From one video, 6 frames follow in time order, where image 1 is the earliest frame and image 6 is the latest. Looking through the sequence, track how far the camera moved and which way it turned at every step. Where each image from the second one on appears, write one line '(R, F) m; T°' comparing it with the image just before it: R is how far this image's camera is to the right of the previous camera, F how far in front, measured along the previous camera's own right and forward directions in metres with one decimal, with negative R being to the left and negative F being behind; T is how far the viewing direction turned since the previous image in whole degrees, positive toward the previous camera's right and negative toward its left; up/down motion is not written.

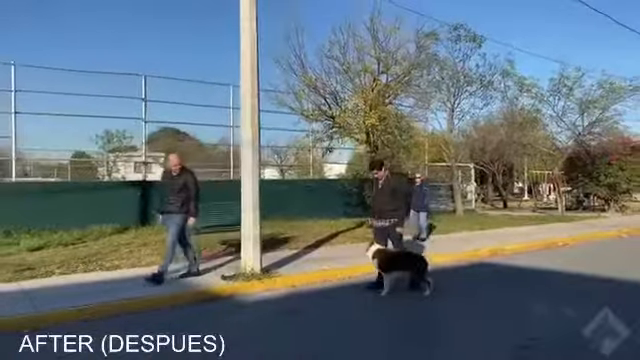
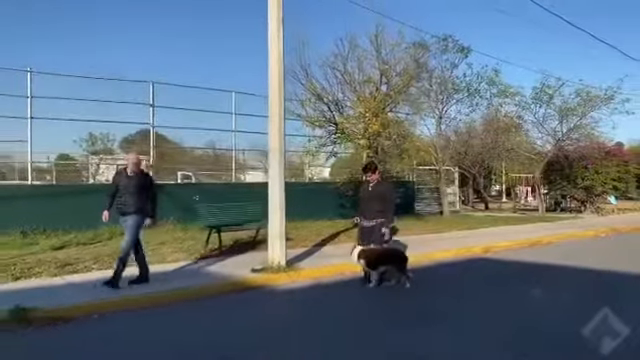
(-0.5, -0.7) m; +2°
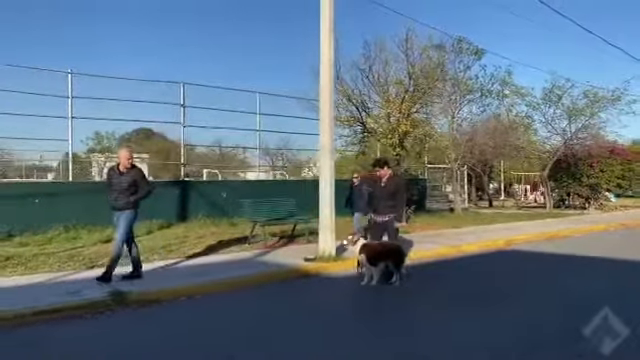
(-0.7, -0.6) m; +1°
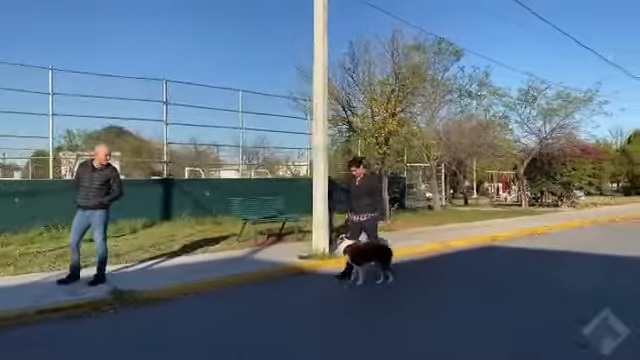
(-0.3, -0.1) m; +3°
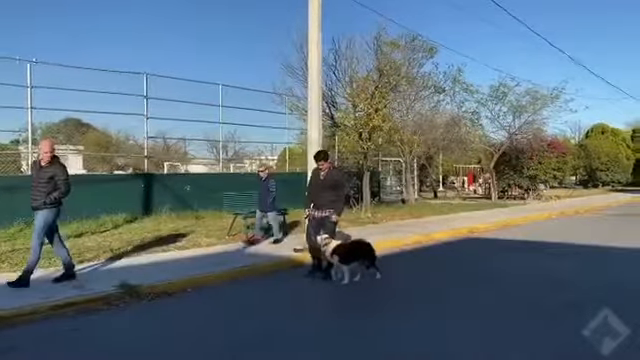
(-0.5, -0.2) m; +4°
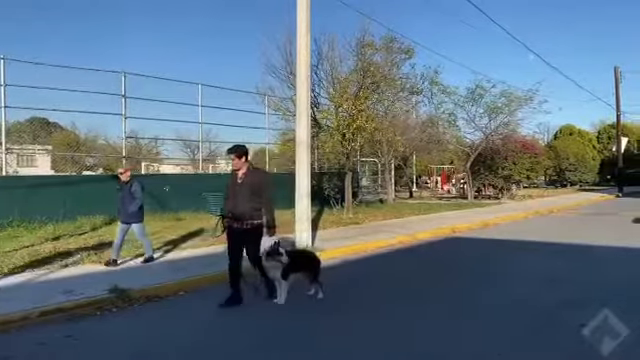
(-0.3, 0.0) m; +3°
